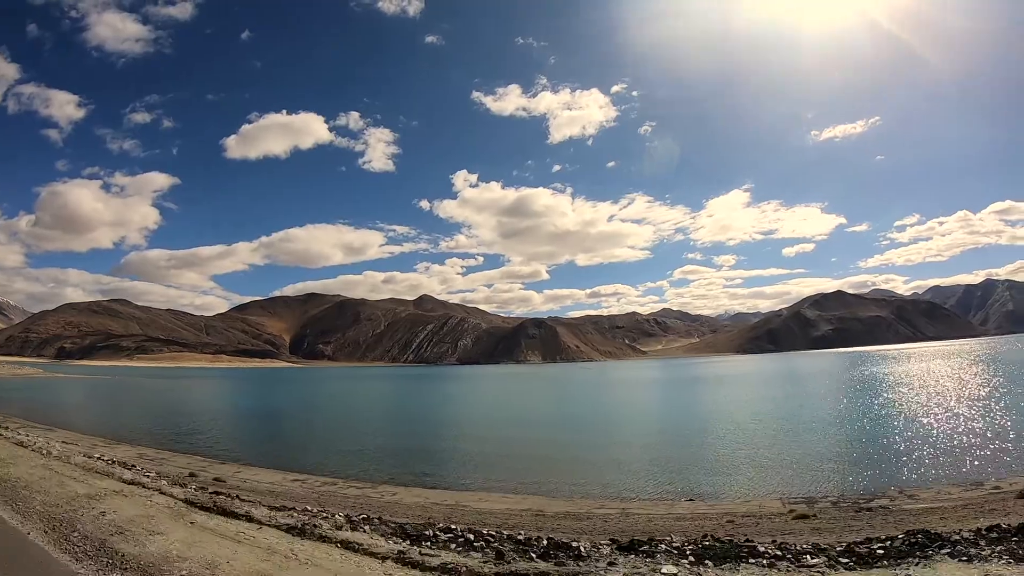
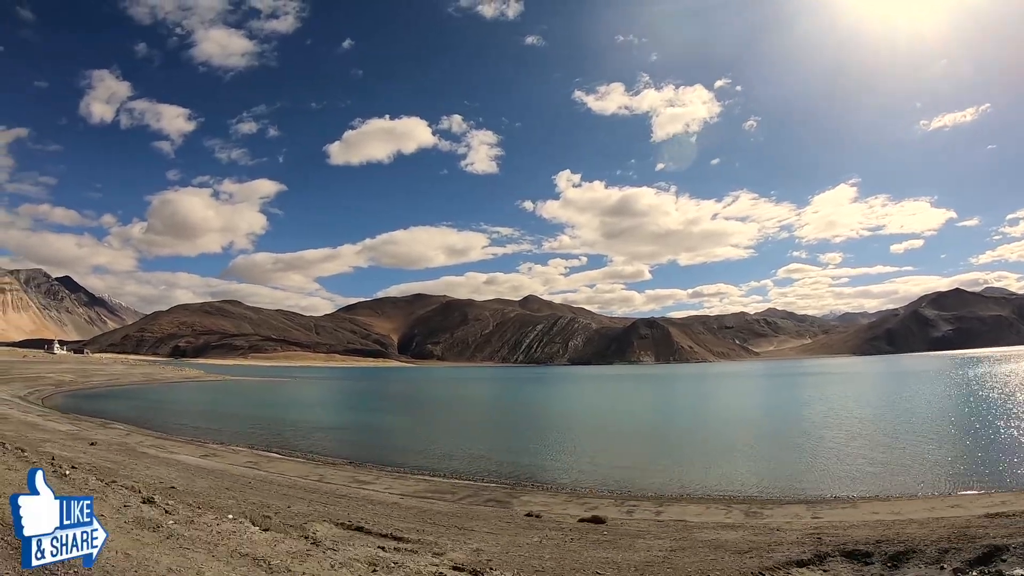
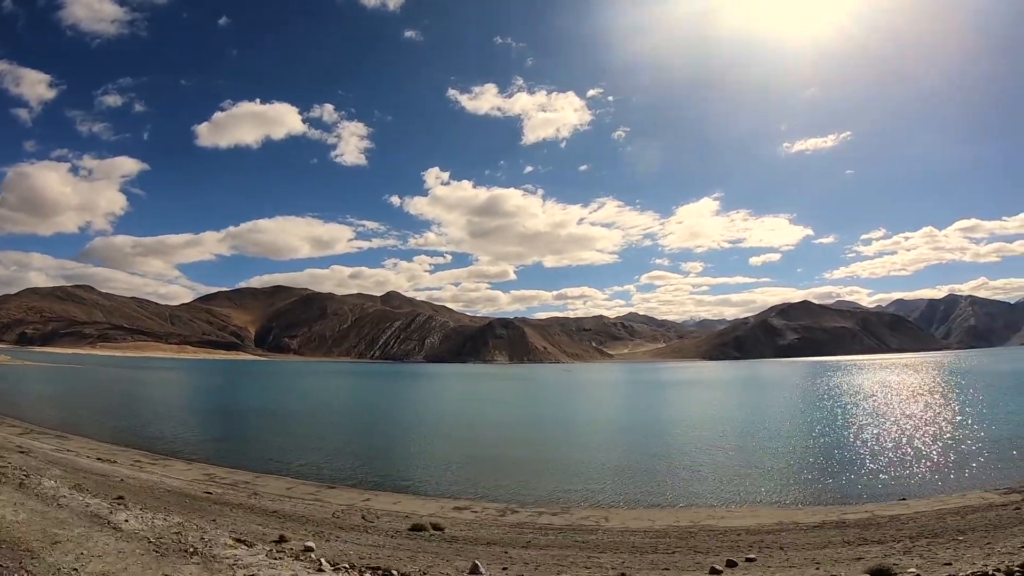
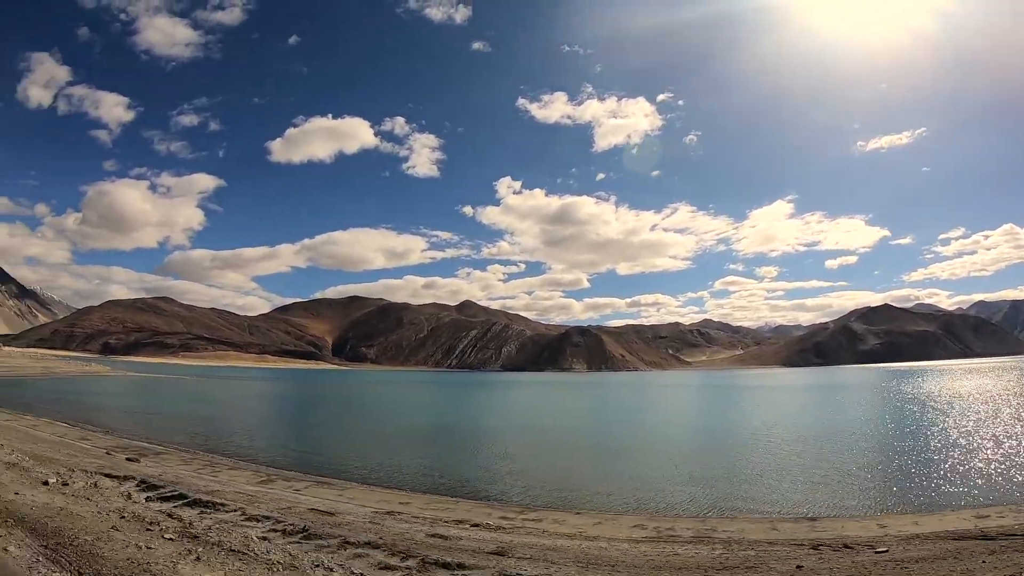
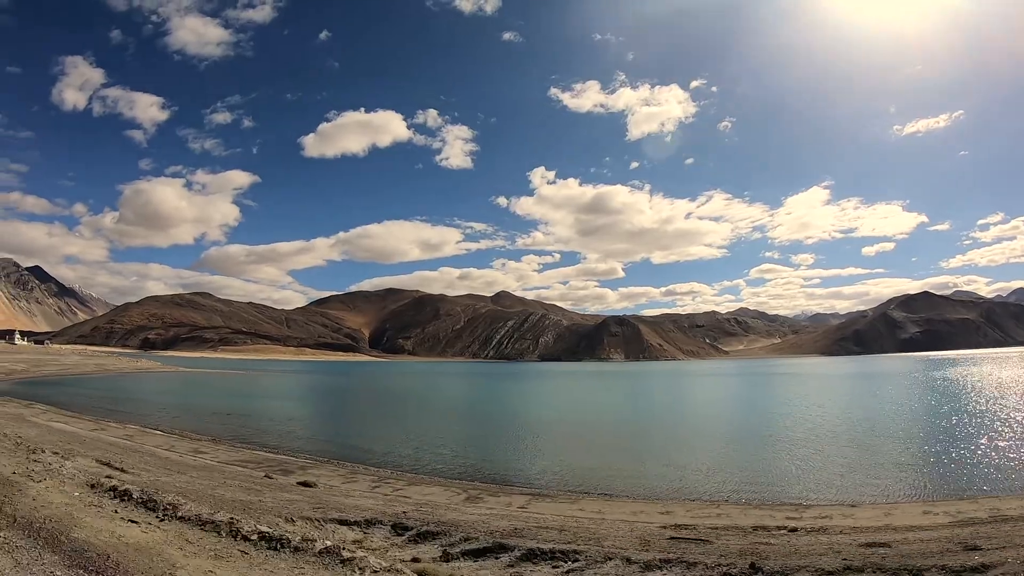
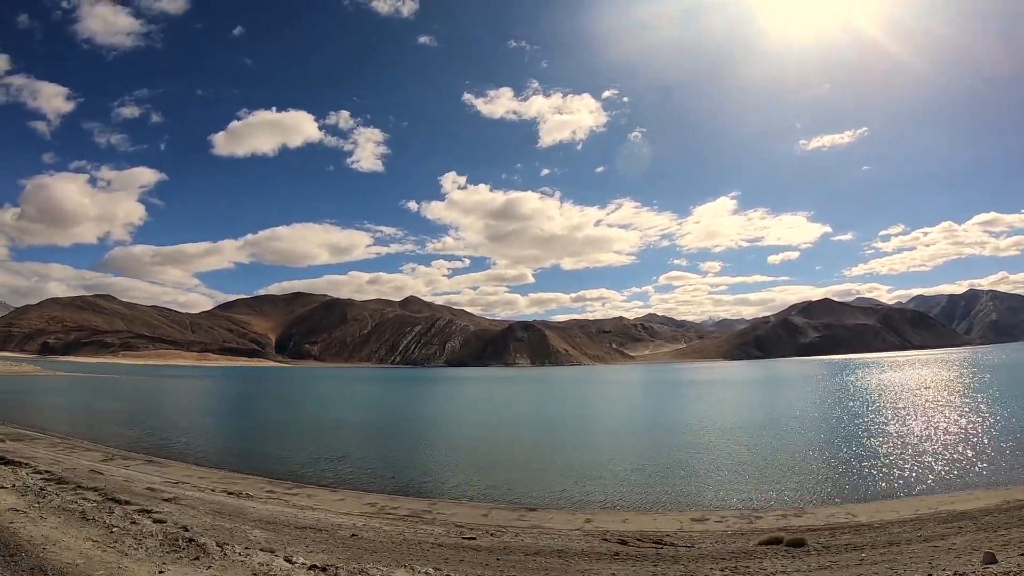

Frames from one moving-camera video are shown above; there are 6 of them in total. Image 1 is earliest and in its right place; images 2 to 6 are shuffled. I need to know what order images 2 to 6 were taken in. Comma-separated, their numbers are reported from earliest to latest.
3, 6, 4, 5, 2
